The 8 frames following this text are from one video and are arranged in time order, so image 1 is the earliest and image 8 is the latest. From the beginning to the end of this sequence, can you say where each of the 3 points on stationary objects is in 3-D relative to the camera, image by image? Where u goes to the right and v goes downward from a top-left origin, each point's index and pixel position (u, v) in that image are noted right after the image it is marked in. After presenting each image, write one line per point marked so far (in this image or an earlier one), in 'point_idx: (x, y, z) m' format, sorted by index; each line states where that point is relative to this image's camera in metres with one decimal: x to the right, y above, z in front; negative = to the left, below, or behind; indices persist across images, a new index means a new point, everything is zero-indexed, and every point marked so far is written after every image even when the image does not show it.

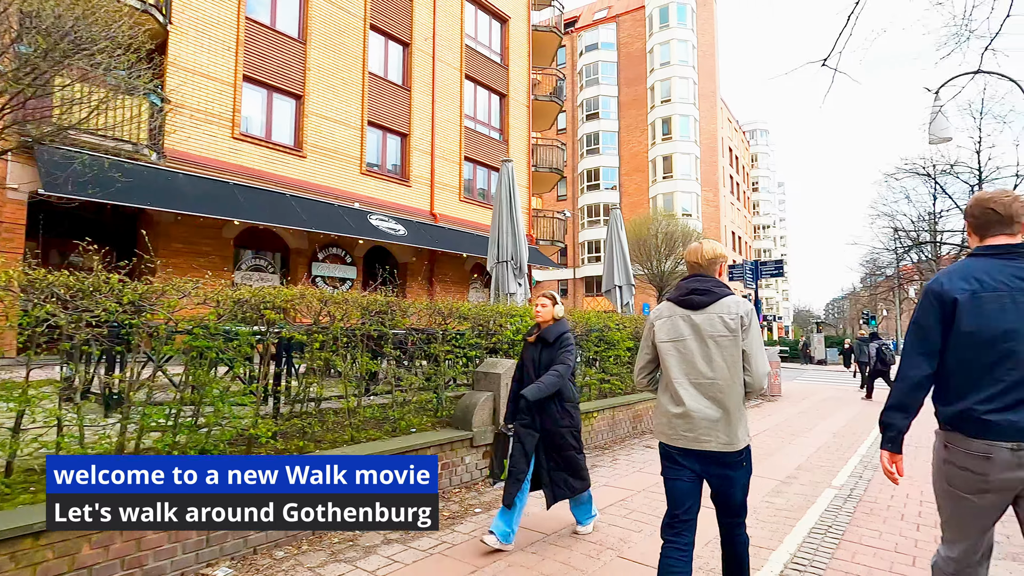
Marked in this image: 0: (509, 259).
0: (-0.1, +0.6, +10.8) m
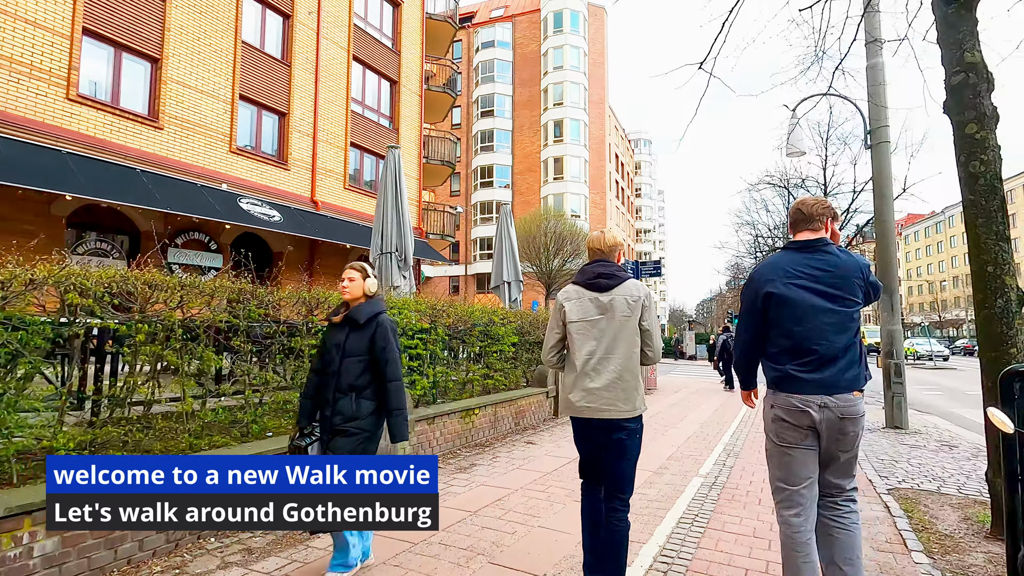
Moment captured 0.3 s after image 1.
0: (-2.2, +0.7, +10.3) m
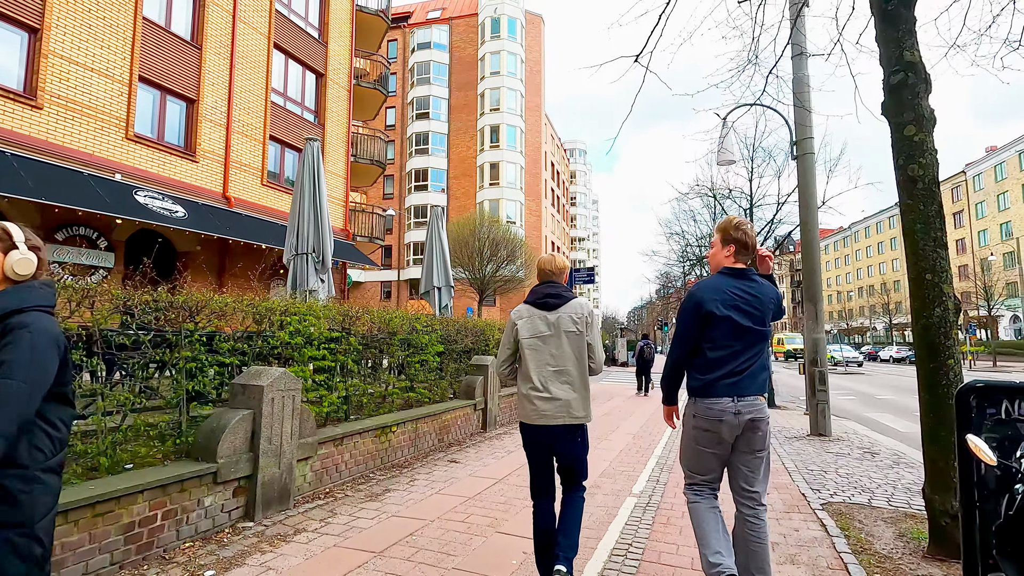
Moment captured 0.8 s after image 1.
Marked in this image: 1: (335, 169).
0: (-3.5, +0.6, +9.5) m
1: (-5.8, +3.9, +18.1) m
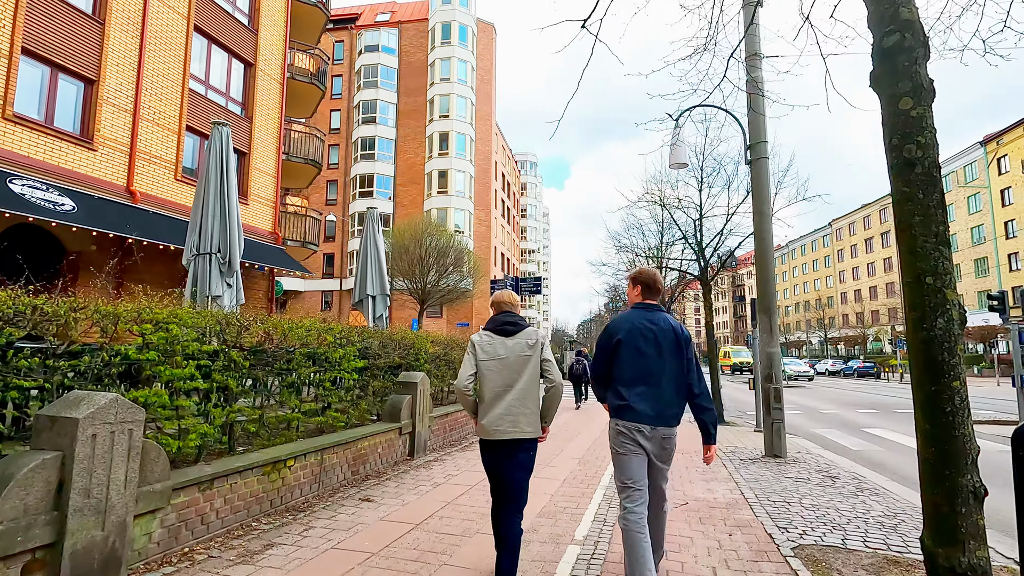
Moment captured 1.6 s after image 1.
0: (-4.5, +0.6, +8.2) m
1: (-7.5, +3.6, +16.7) m
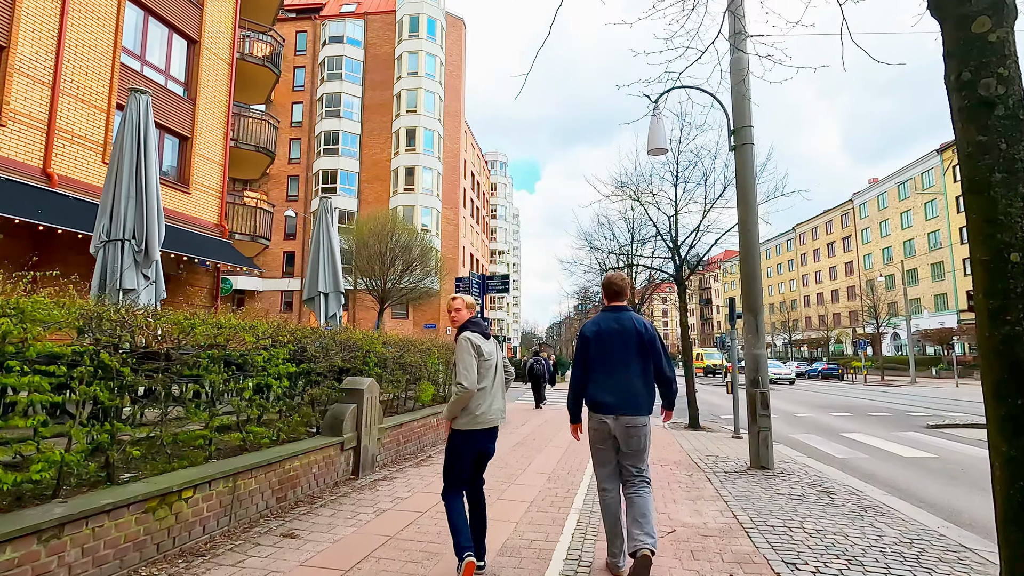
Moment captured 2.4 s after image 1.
0: (-4.9, +0.7, +7.1) m
1: (-8.4, +3.7, +15.4) m
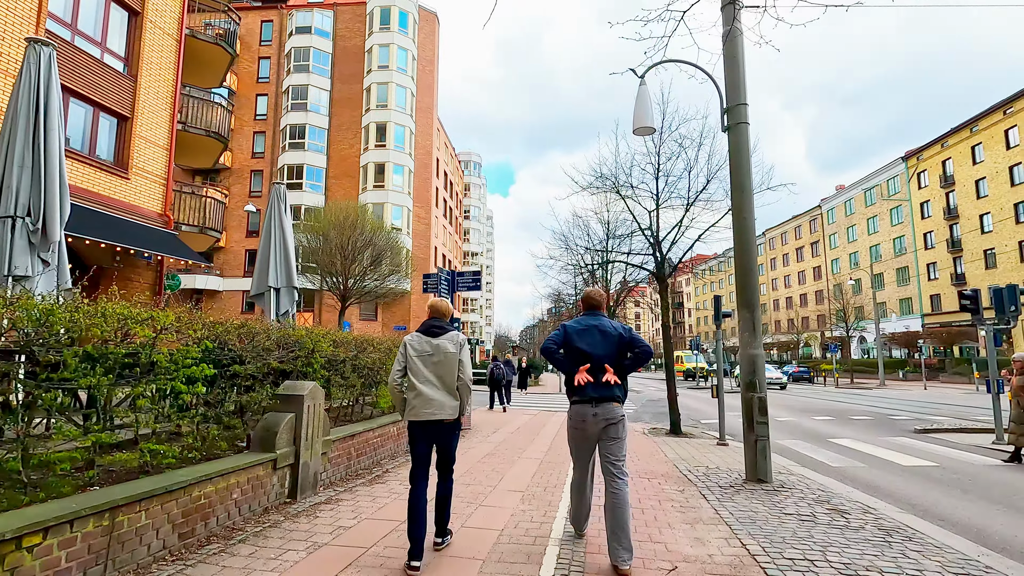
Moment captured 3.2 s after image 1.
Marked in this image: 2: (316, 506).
0: (-5.3, +0.8, +5.9) m
1: (-9.1, +3.8, +14.0) m
2: (-1.9, -2.1, +5.4) m
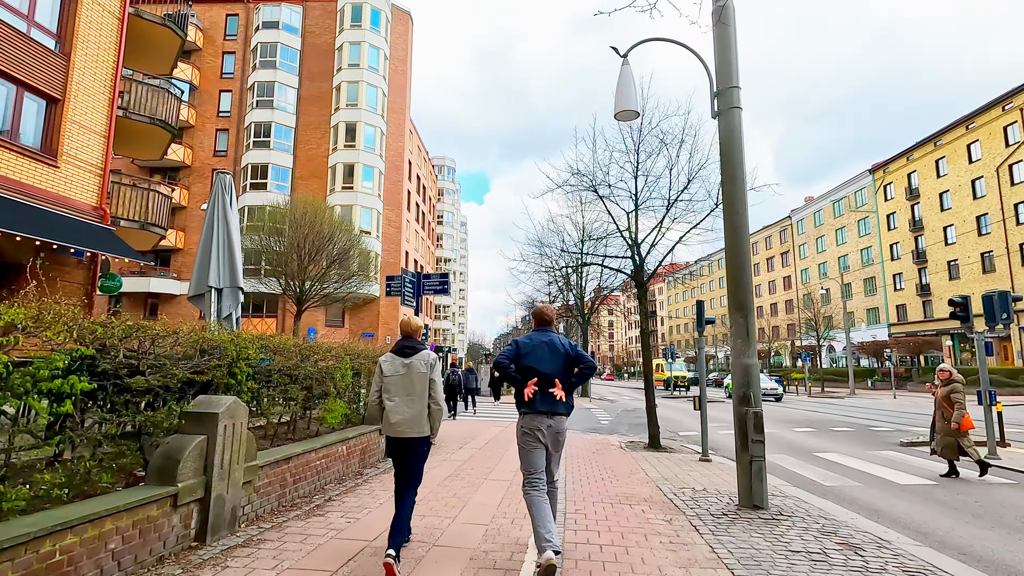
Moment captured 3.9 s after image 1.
0: (-5.6, +0.9, +4.8) m
1: (-9.8, +3.8, +12.8) m
2: (-2.2, -2.1, +4.4) m
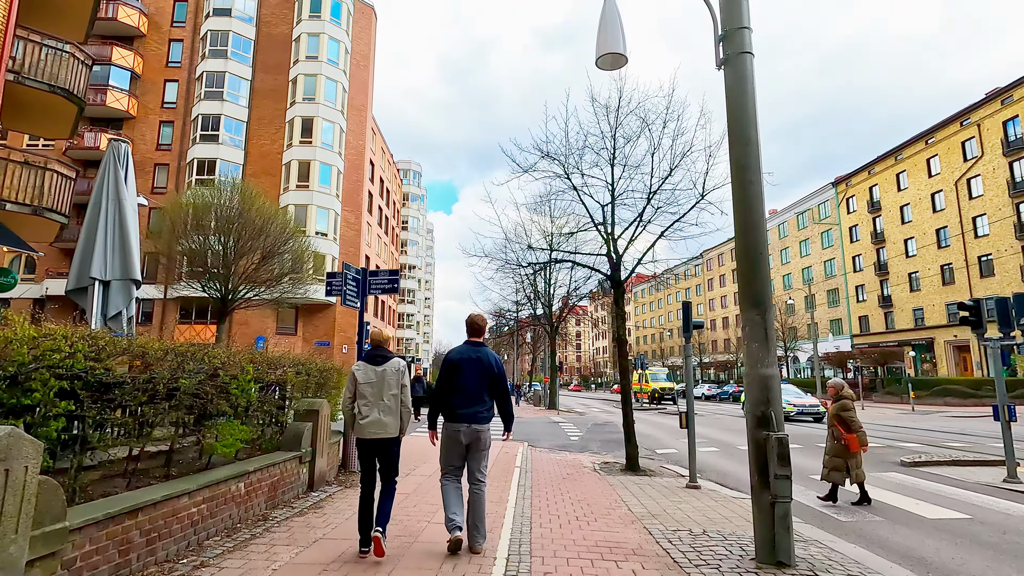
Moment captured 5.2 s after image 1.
0: (-5.9, +1.1, +2.9) m
1: (-10.6, +3.9, +10.7) m
2: (-2.6, -1.9, +2.7) m
